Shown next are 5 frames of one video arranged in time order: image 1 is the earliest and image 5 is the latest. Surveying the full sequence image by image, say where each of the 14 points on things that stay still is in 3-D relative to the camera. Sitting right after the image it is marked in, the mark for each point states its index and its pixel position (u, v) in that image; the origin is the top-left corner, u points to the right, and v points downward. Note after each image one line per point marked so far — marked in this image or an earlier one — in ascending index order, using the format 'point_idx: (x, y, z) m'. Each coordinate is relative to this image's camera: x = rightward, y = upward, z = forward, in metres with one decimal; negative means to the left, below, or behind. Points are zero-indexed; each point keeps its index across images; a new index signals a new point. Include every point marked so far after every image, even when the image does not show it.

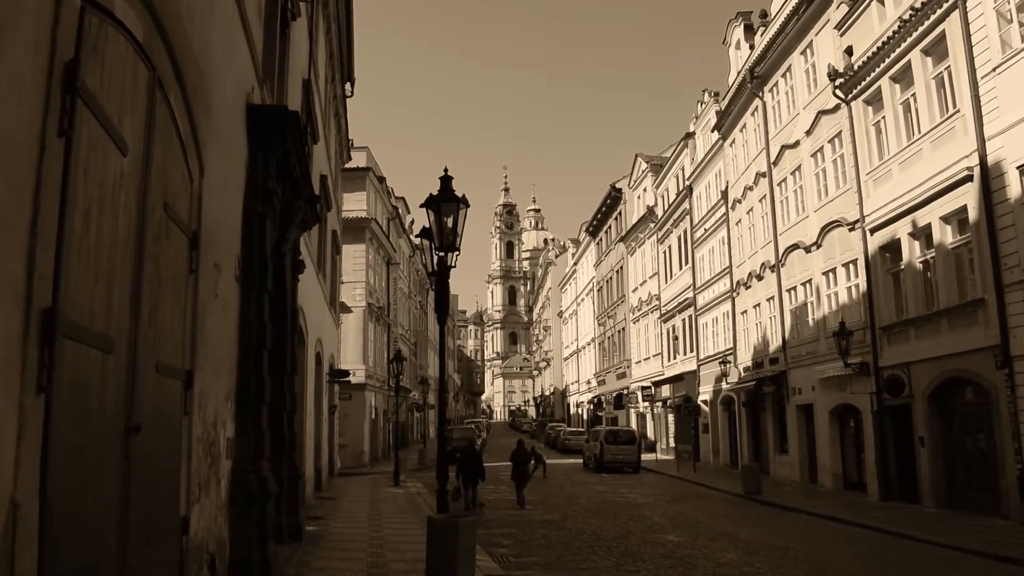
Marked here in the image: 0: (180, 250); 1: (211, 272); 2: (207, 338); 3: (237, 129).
0: (-2.4, +0.3, +6.2) m
1: (-2.6, +0.1, +7.4) m
2: (-2.6, -0.4, +7.2) m
3: (-2.8, +1.6, +8.6) m
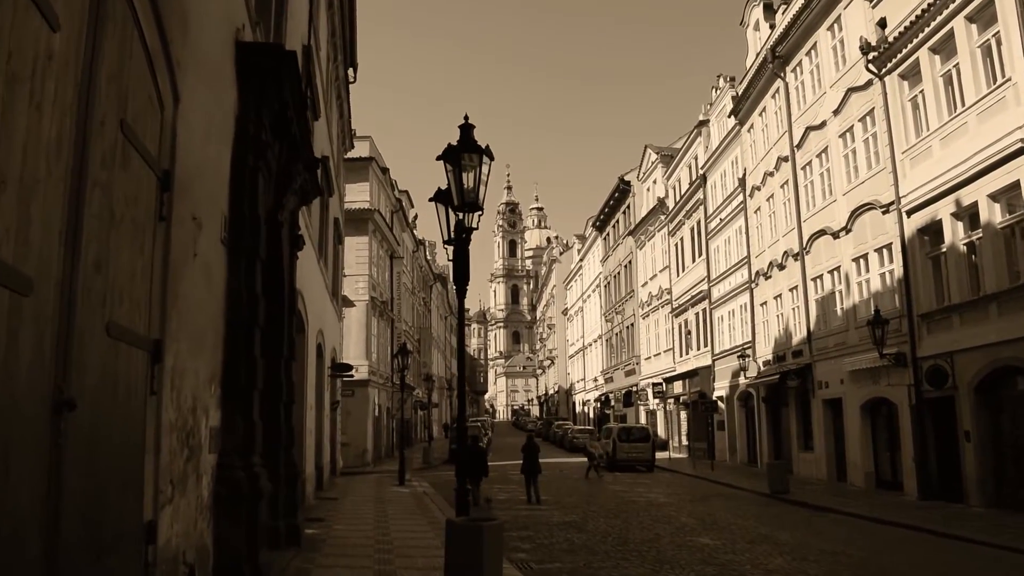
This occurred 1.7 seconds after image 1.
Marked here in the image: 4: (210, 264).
0: (-2.2, +0.6, +5.0) m
1: (-2.3, +0.5, +6.1) m
2: (-2.3, -0.1, +6.0) m
3: (-2.5, +1.9, +7.3) m
4: (-2.4, +0.2, +6.8) m
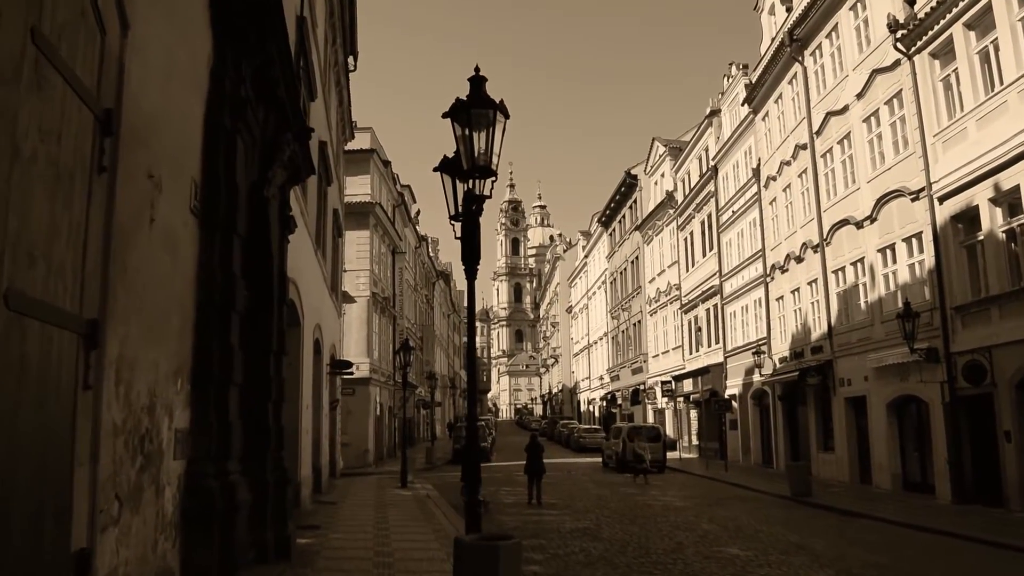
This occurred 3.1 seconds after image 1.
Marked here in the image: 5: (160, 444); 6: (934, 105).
0: (-2.0, +0.8, +3.9) m
1: (-2.2, +0.6, +5.0) m
2: (-2.2, 0.0, +4.9) m
3: (-2.3, +2.1, +6.2) m
4: (-2.3, +0.4, +5.7) m
5: (-2.3, -1.0, +5.5) m
6: (+9.3, +4.0, +18.7) m
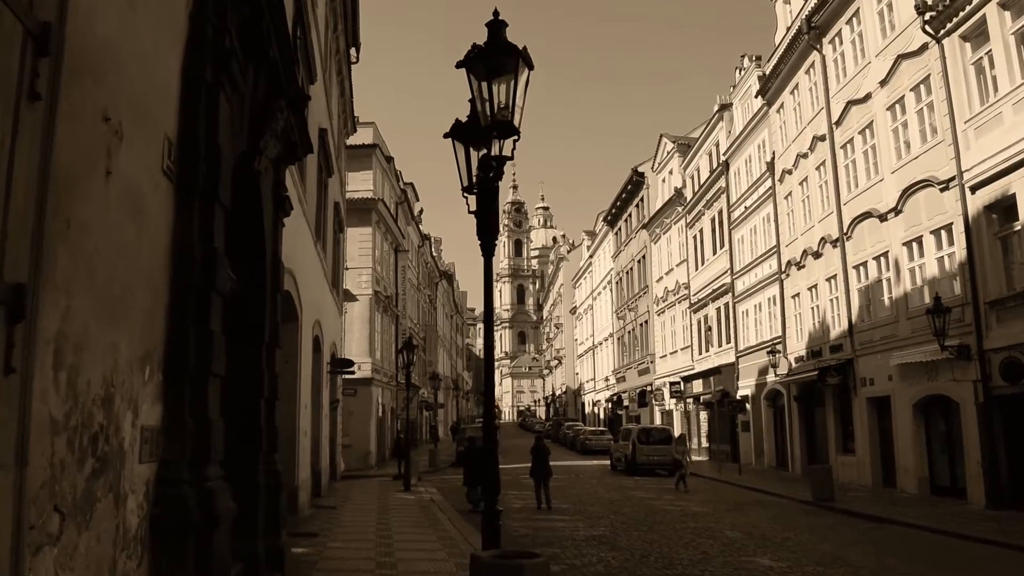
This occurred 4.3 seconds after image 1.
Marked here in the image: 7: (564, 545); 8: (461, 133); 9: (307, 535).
0: (-1.9, +0.9, +3.0) m
1: (-2.0, +0.8, +4.1) m
2: (-2.0, +0.2, +4.0) m
3: (-2.2, +2.2, +5.3) m
4: (-2.1, +0.5, +4.8) m
5: (-2.1, -0.8, +4.6) m
6: (+9.5, +4.2, +17.7) m
7: (+0.8, -3.9, +13.1) m
8: (-0.4, +1.2, +6.8) m
9: (-3.1, -3.7, +12.8) m
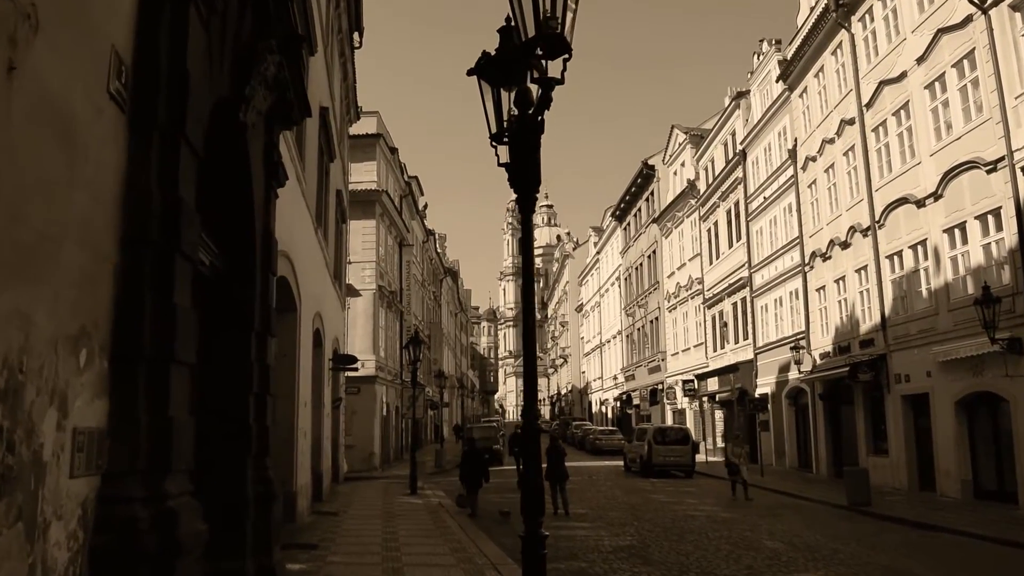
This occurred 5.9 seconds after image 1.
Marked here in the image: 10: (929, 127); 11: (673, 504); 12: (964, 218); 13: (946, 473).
0: (-1.6, +1.1, +1.8) m
1: (-1.8, +1.0, +2.9) m
2: (-1.8, +0.4, +2.7) m
3: (-1.9, +2.4, +4.1) m
4: (-1.9, +0.7, +3.6) m
5: (-1.8, -0.6, +3.3) m
6: (+9.8, +4.4, +16.4) m
7: (+1.1, -3.7, +11.8) m
8: (-0.2, +1.4, +5.5) m
9: (-2.8, -3.5, +11.6) m
10: (+9.6, +3.7, +19.5) m
11: (+3.8, -5.0, +19.8) m
12: (+9.6, +1.5, +18.1) m
13: (+9.6, -4.1, +19.0) m
